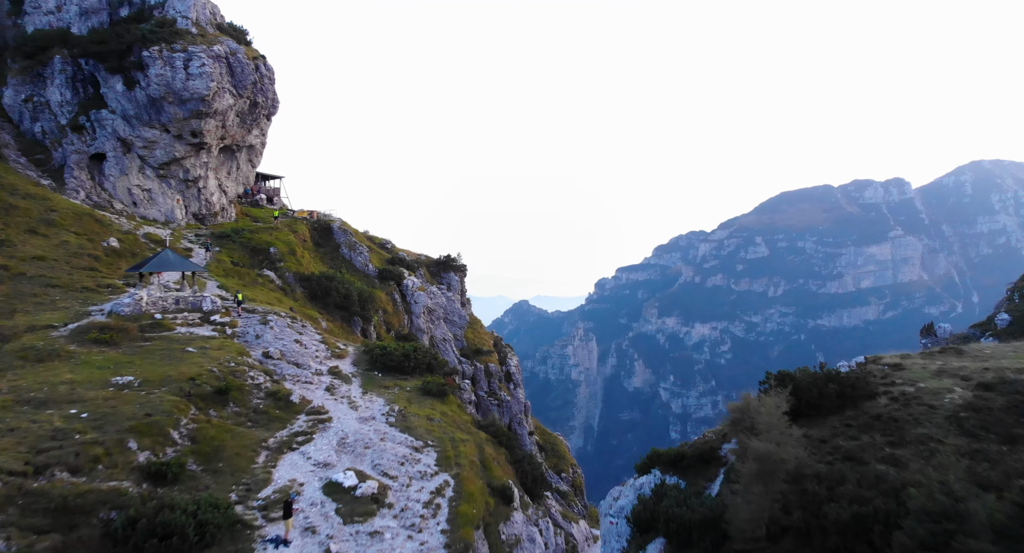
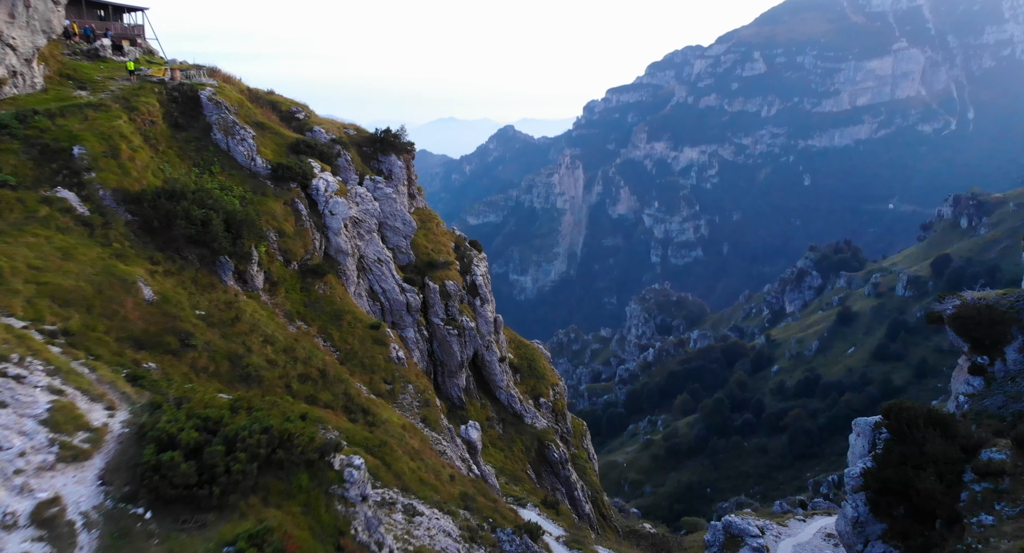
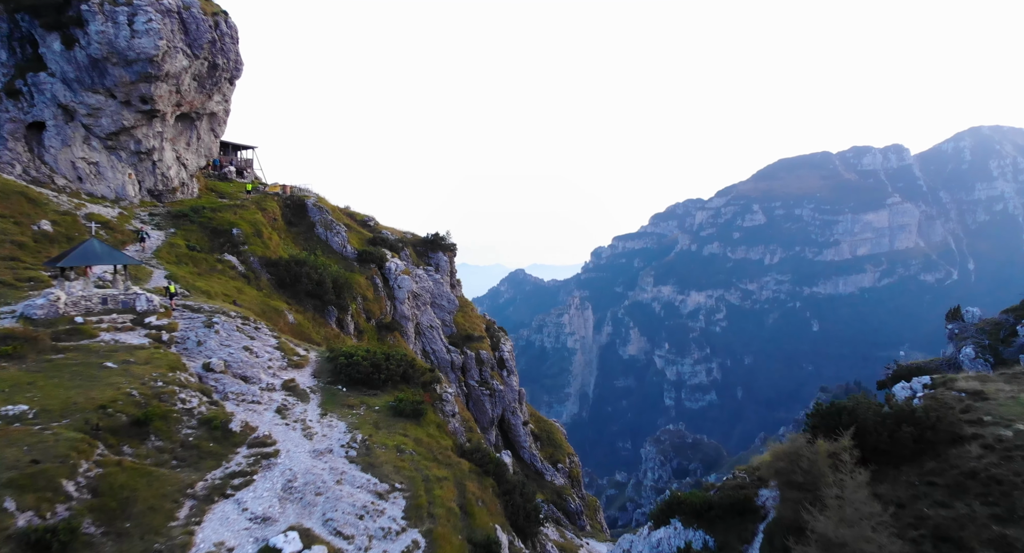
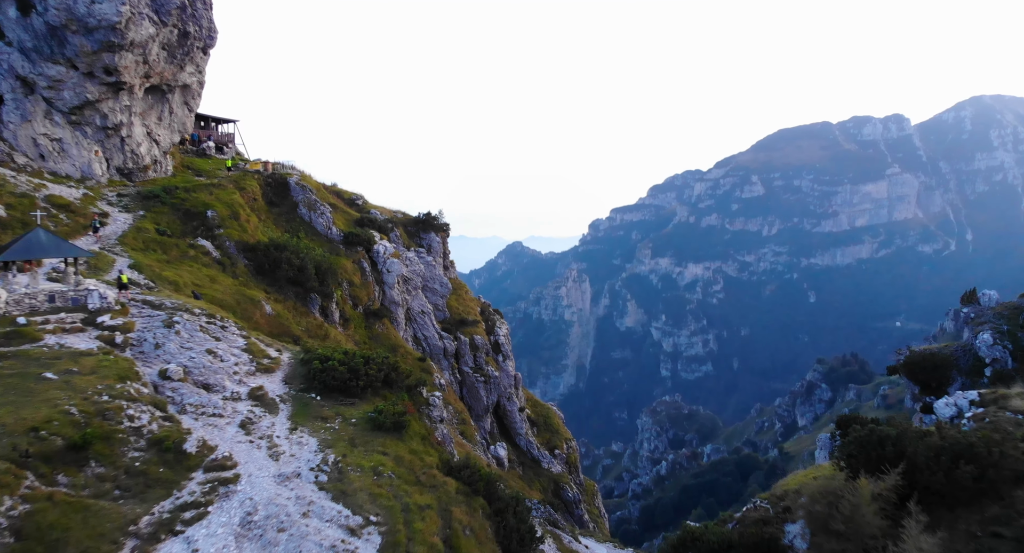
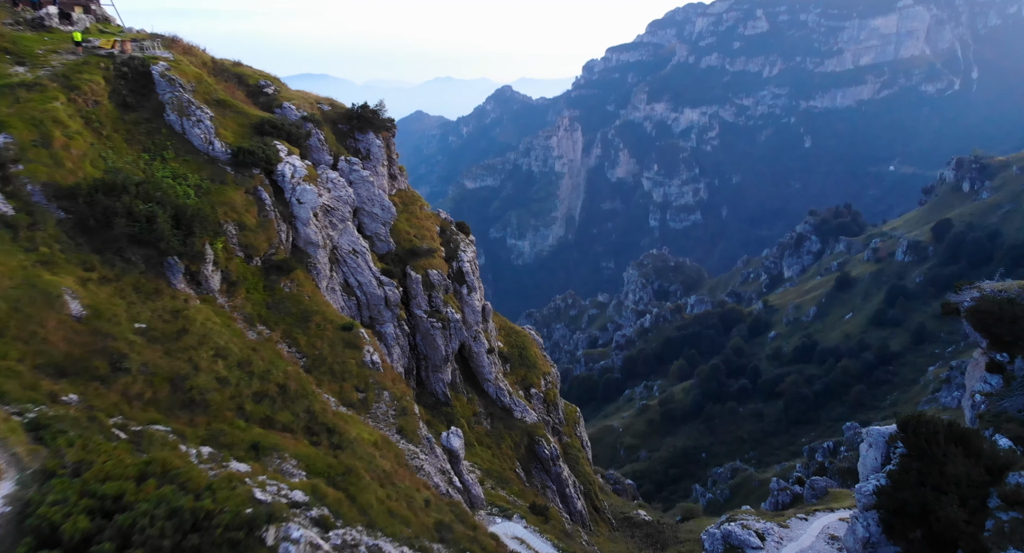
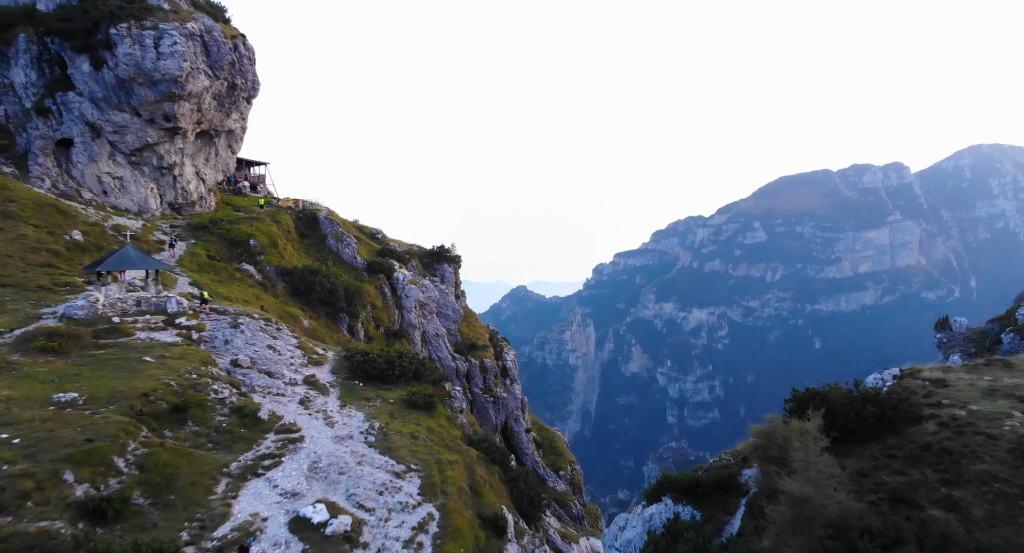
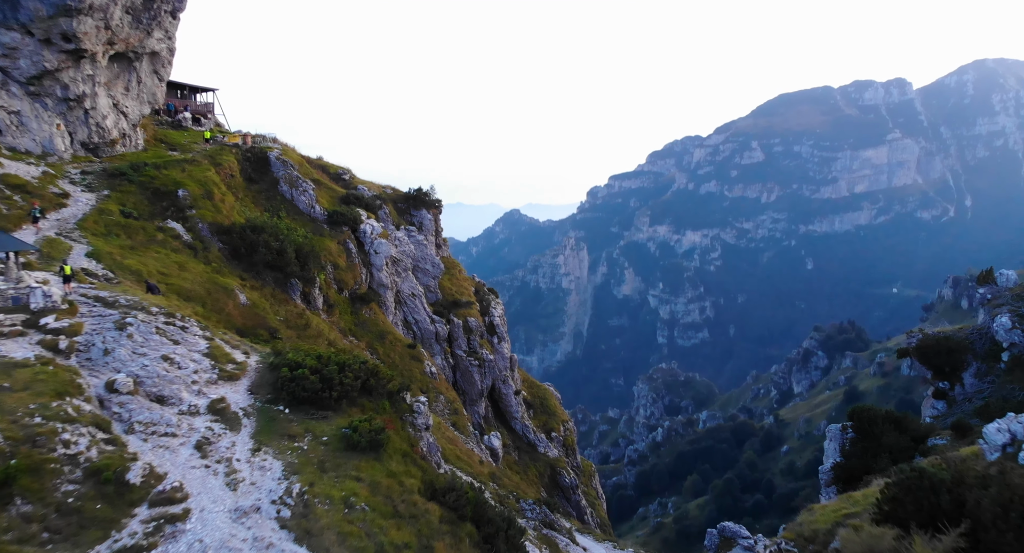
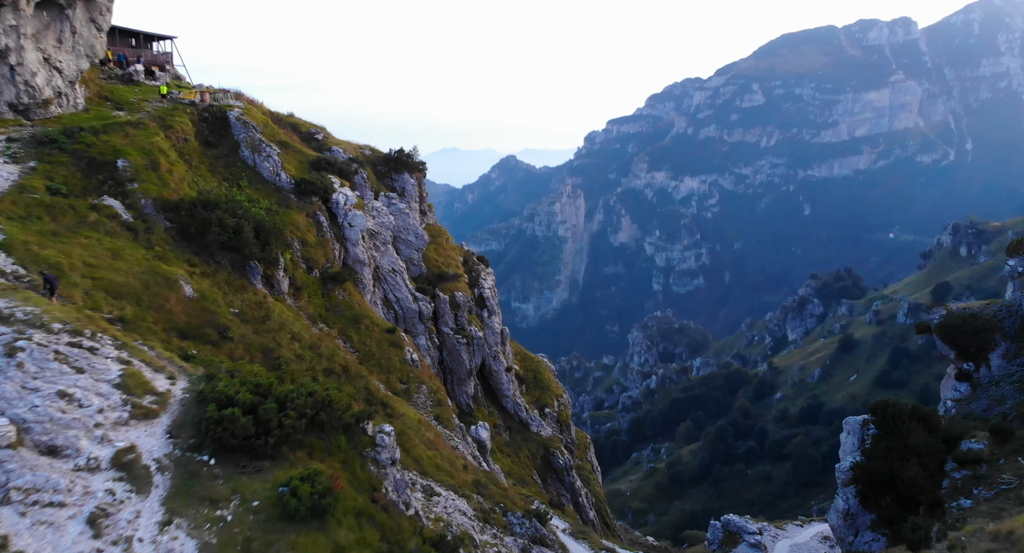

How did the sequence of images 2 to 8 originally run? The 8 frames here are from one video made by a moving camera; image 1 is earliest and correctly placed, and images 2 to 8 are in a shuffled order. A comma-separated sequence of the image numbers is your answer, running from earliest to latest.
6, 3, 4, 7, 8, 2, 5
